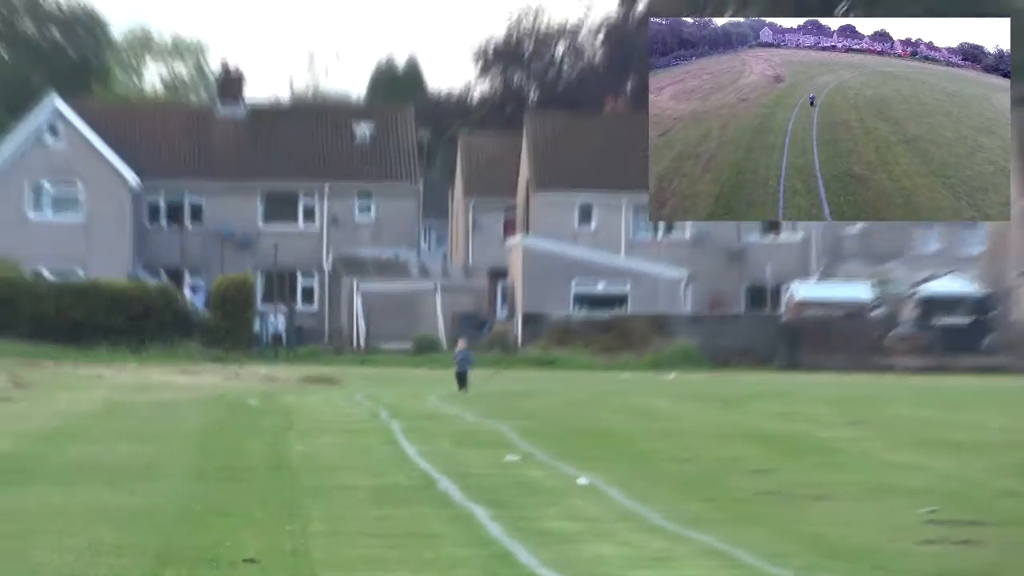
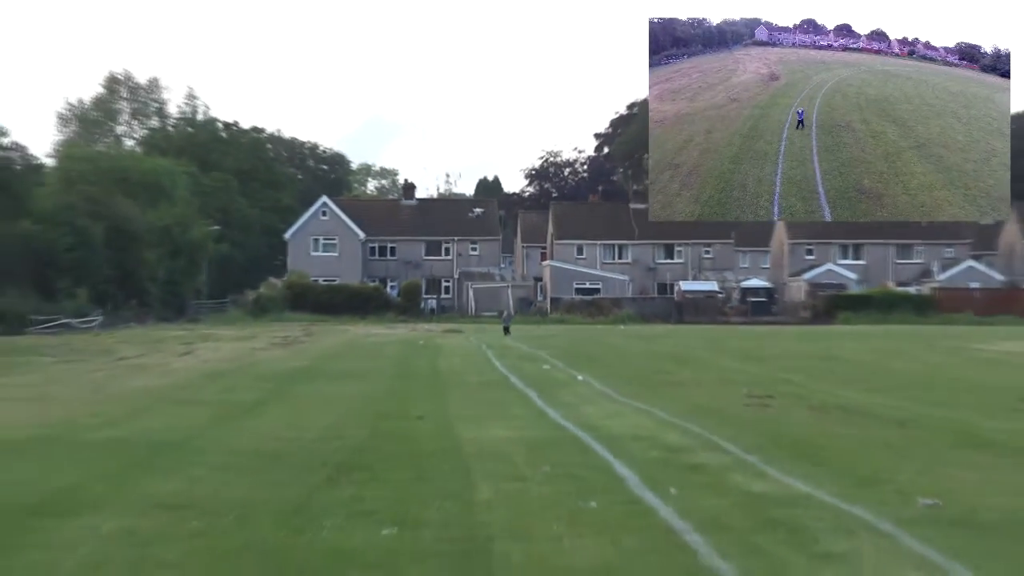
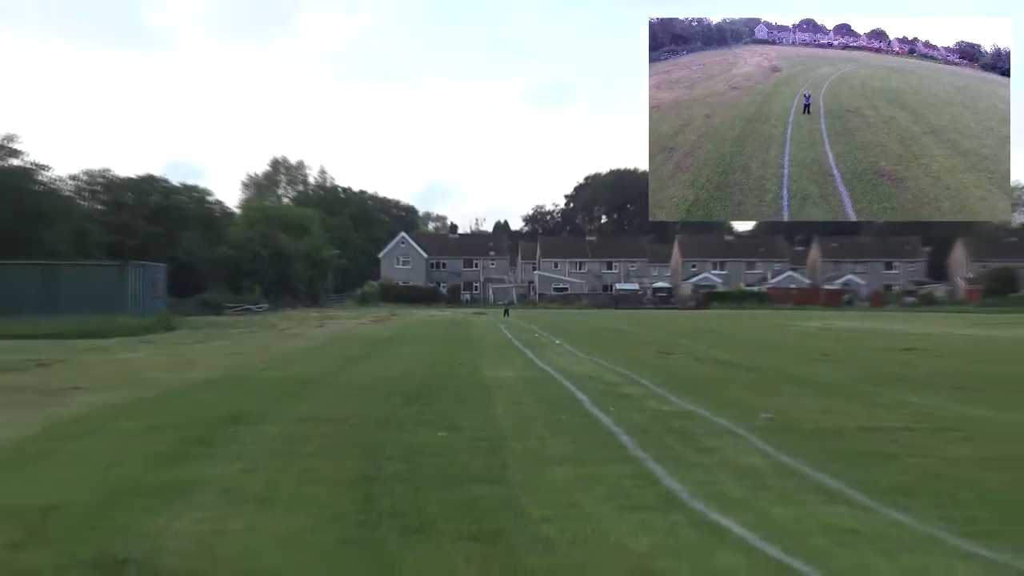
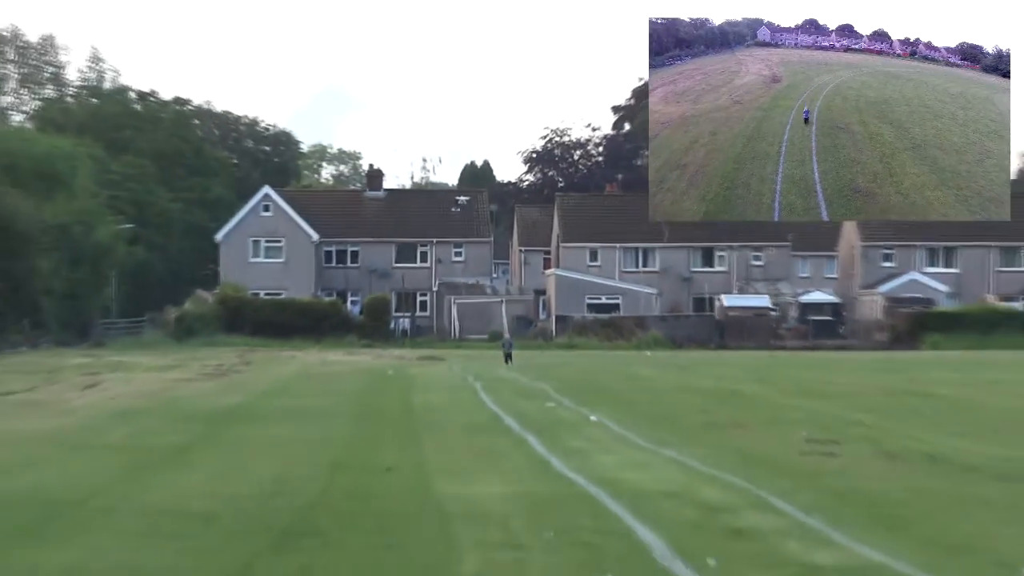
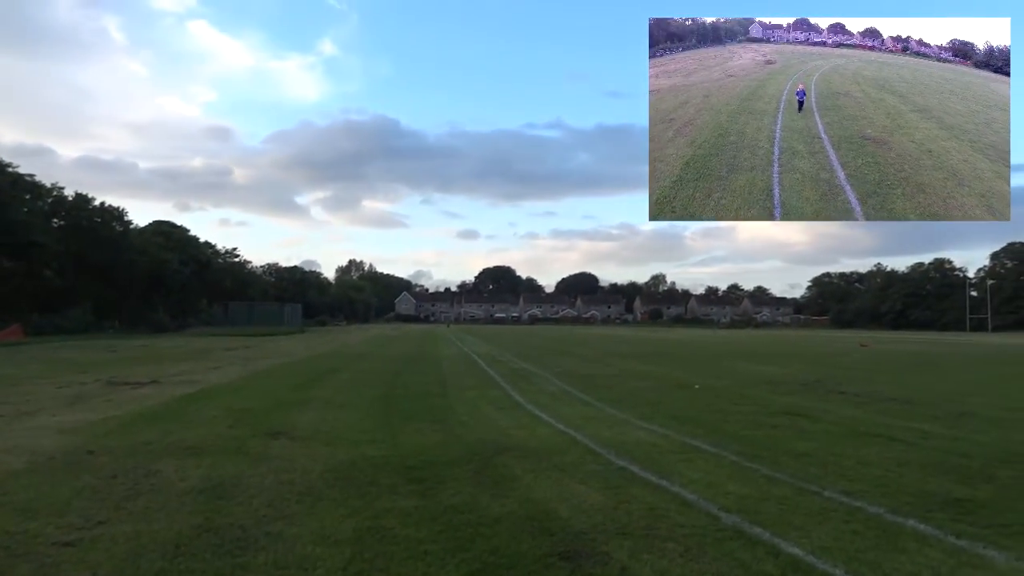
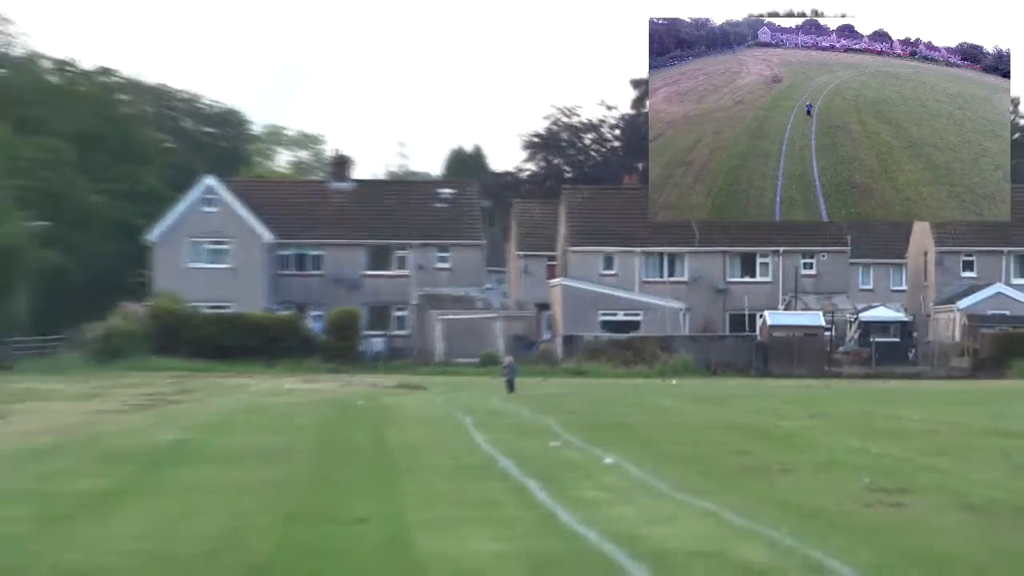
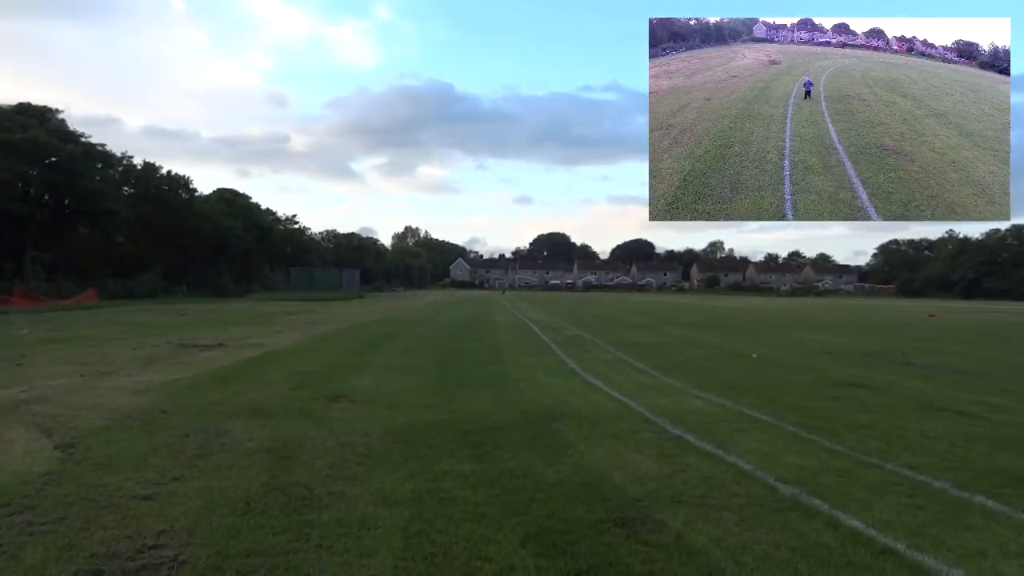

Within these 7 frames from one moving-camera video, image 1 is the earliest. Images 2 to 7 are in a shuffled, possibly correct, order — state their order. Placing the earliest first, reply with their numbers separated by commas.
6, 4, 2, 3, 7, 5
